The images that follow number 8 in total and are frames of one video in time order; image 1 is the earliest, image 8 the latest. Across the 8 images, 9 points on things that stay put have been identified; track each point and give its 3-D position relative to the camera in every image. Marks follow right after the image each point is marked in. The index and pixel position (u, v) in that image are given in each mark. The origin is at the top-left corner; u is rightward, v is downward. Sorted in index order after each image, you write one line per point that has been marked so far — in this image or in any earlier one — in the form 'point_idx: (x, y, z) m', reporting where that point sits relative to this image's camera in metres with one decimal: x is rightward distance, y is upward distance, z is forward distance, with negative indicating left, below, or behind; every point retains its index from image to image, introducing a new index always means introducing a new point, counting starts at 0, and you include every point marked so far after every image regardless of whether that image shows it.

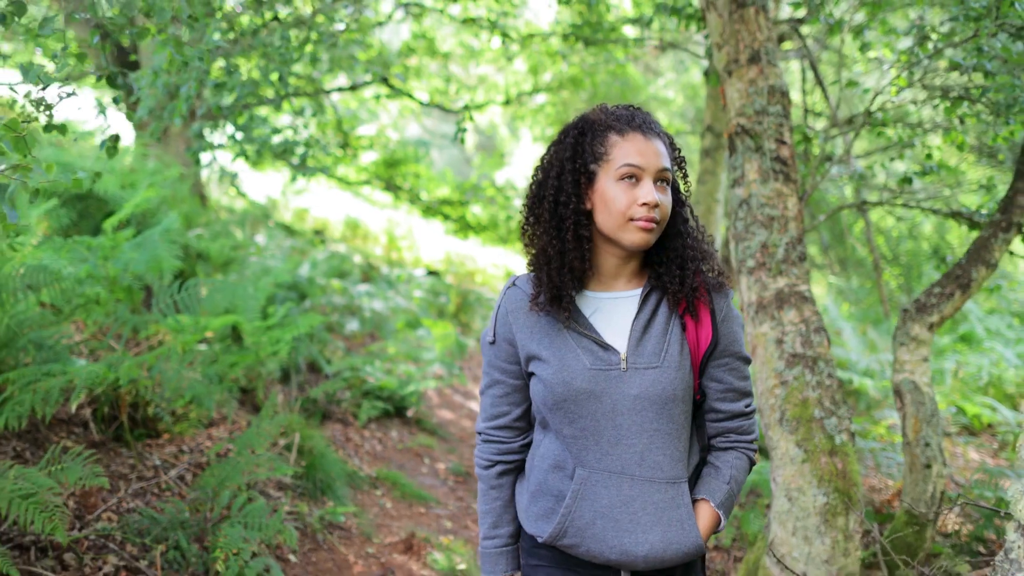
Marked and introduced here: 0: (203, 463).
0: (-1.7, -1.0, +4.5) m
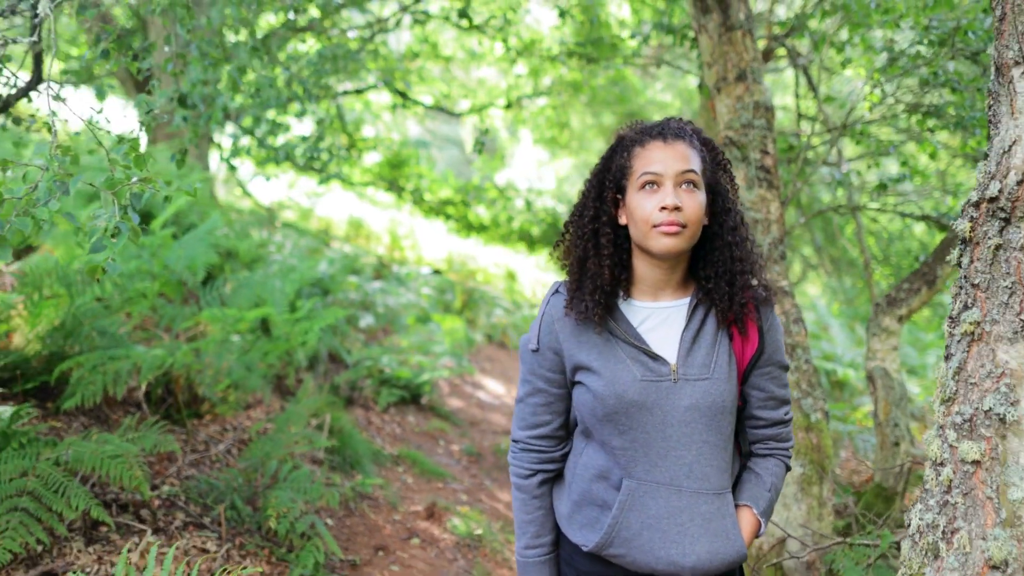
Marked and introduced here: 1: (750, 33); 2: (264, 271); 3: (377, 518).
0: (-1.6, -0.9, +5.0) m
1: (+1.6, +1.7, +5.6) m
2: (-2.1, +0.2, +7.1) m
3: (-0.8, -1.3, +4.7) m
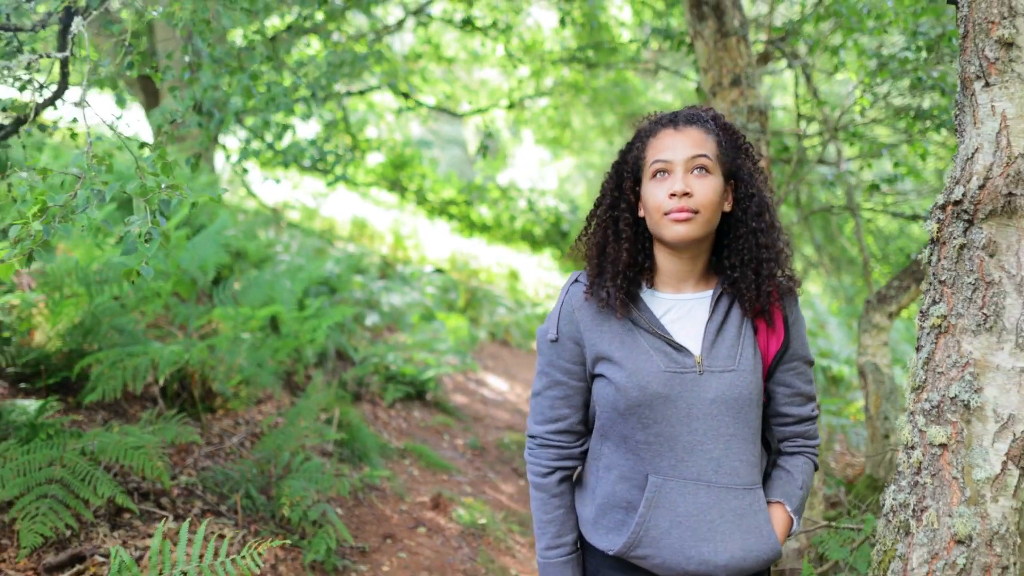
0: (-1.6, -0.9, +5.2) m
1: (+1.6, +1.7, +5.7) m
2: (-2.1, +0.2, +7.3) m
3: (-0.8, -1.3, +4.9) m
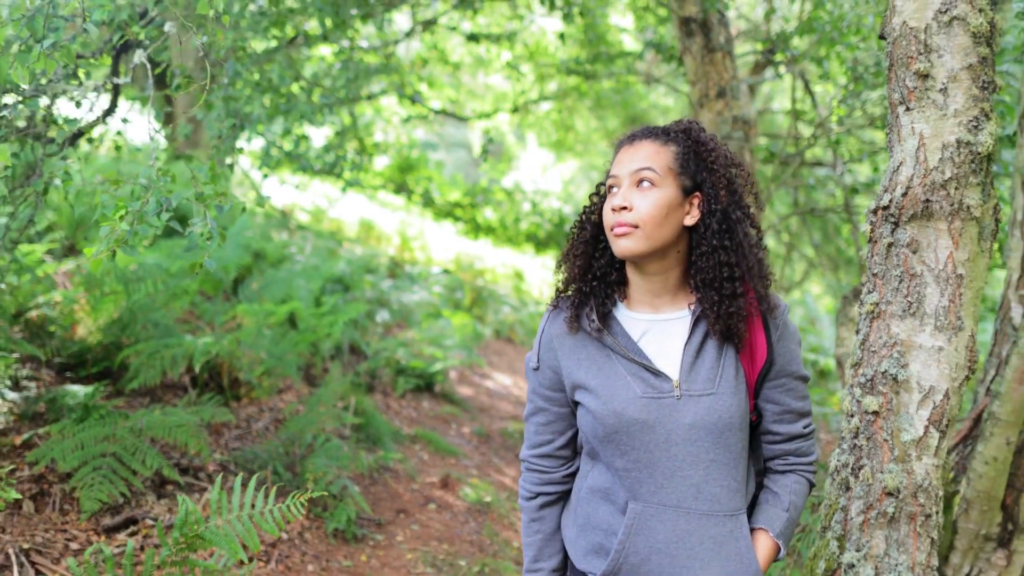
0: (-1.6, -0.9, +5.7) m
1: (+1.6, +1.7, +6.2) m
2: (-2.1, +0.2, +7.7) m
3: (-0.7, -1.3, +5.3) m
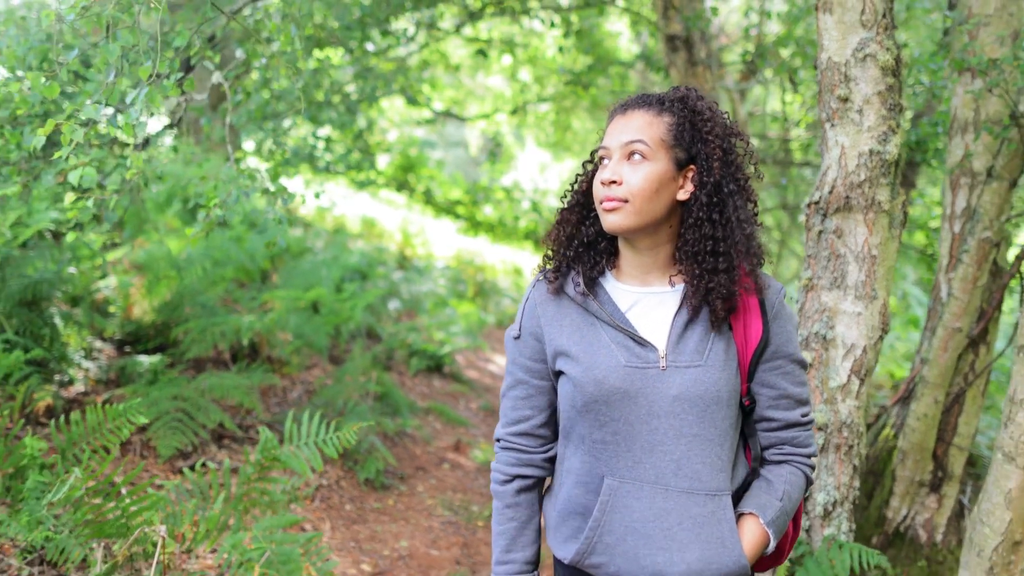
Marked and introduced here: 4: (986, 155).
0: (-1.6, -0.8, +6.4) m
1: (+1.6, +1.8, +6.9) m
2: (-2.0, +0.3, +8.5) m
3: (-0.7, -1.2, +6.1) m
4: (+2.6, +0.7, +4.6) m
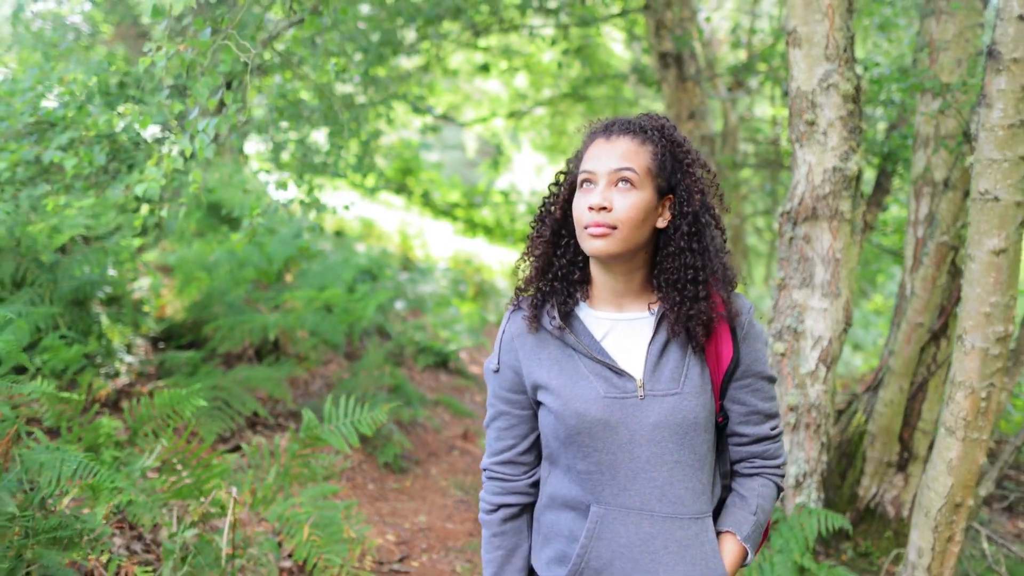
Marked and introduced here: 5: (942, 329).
0: (-1.5, -0.8, +6.9) m
1: (+1.7, +1.8, +7.4) m
2: (-2.0, +0.3, +8.9) m
3: (-0.7, -1.2, +6.6) m
4: (+2.7, +0.7, +5.1) m
5: (+2.6, -0.3, +5.1) m
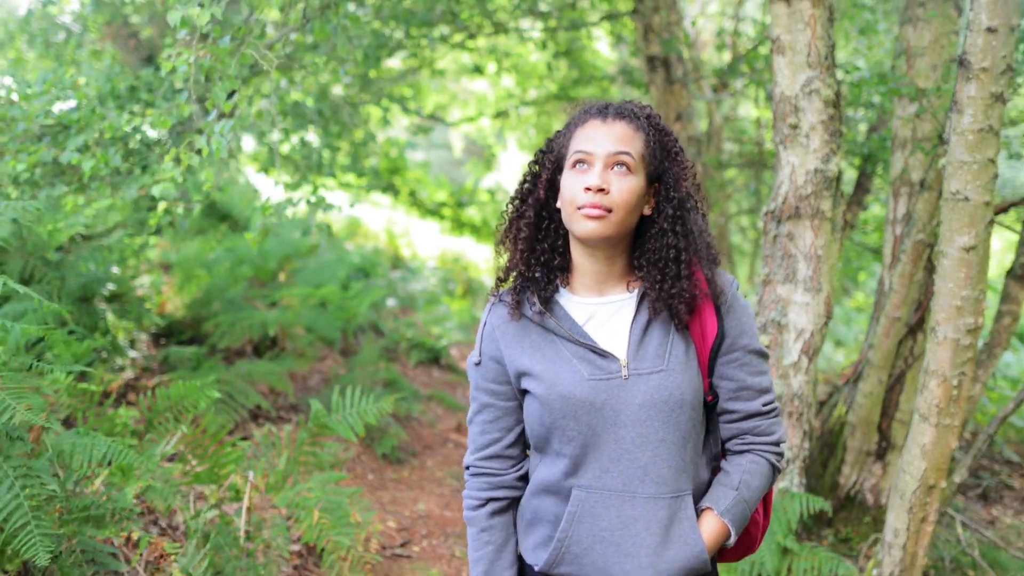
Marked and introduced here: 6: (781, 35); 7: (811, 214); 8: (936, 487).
0: (-1.6, -0.8, +7.0) m
1: (+1.6, +1.9, +7.6) m
2: (-2.1, +0.3, +9.1) m
3: (-0.7, -1.2, +6.7) m
4: (+2.6, +0.8, +5.3) m
5: (+2.6, -0.2, +5.3) m
6: (+1.3, +1.3, +4.1) m
7: (+1.5, +0.4, +4.1) m
8: (+2.0, -0.9, +3.8) m
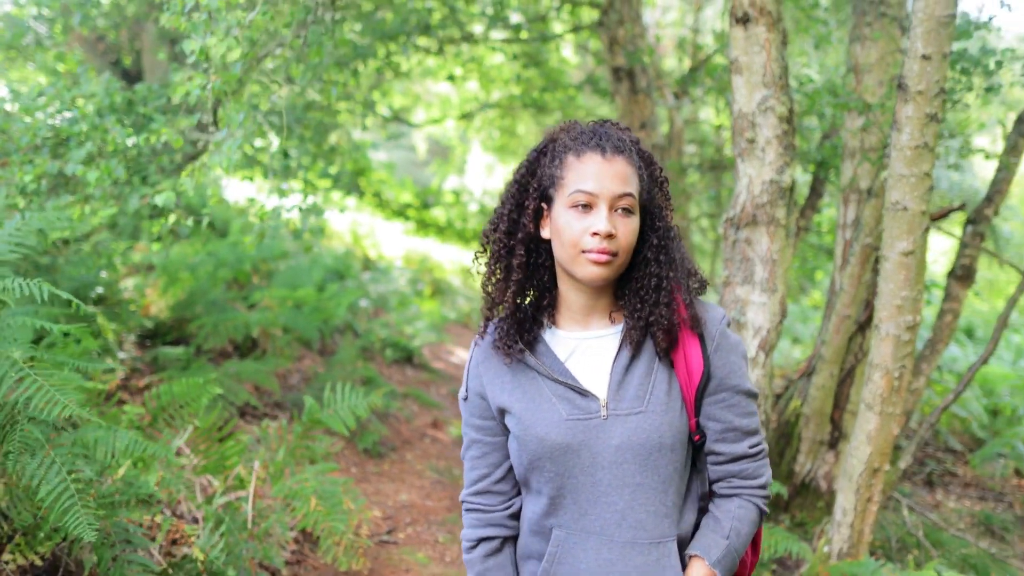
0: (-1.8, -0.8, +7.3) m
1: (+1.3, +1.9, +8.0) m
2: (-2.5, +0.3, +9.3) m
3: (-0.9, -1.2, +7.0) m
4: (+2.5, +0.8, +5.7) m
5: (+2.5, -0.2, +5.7) m
6: (+1.2, +1.3, +4.5) m
7: (+1.4, +0.4, +4.4) m
8: (+1.9, -0.9, +4.2) m
